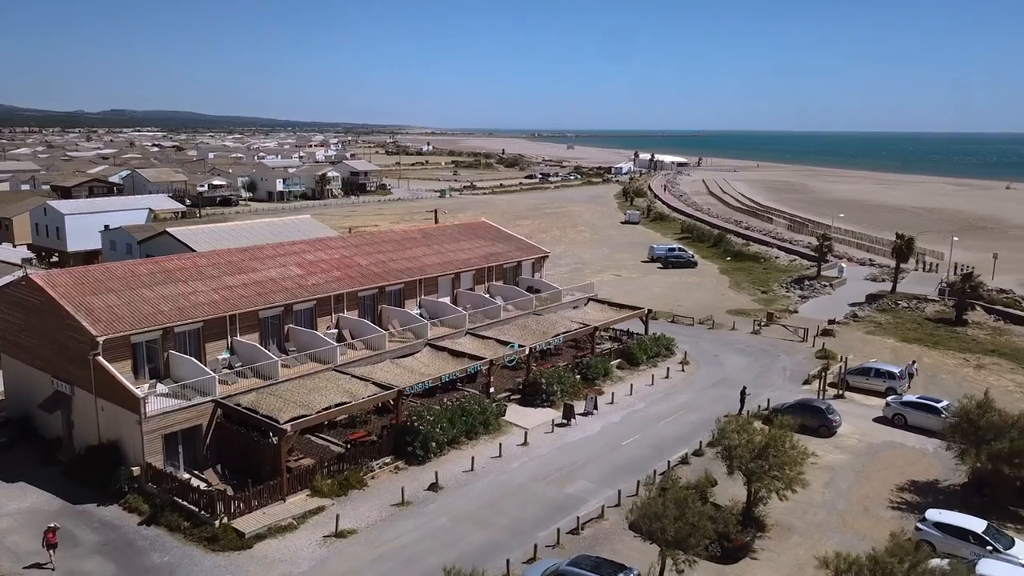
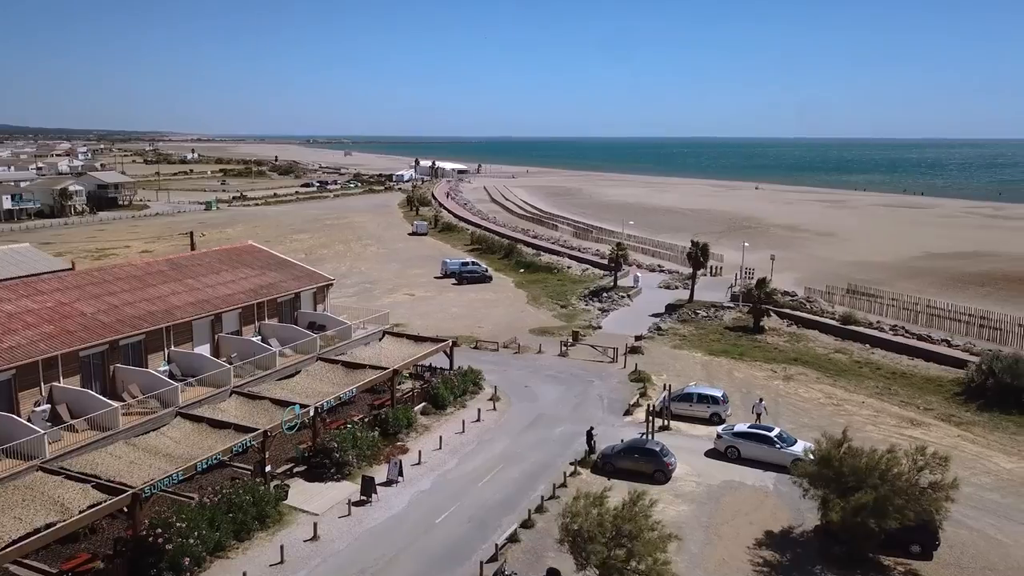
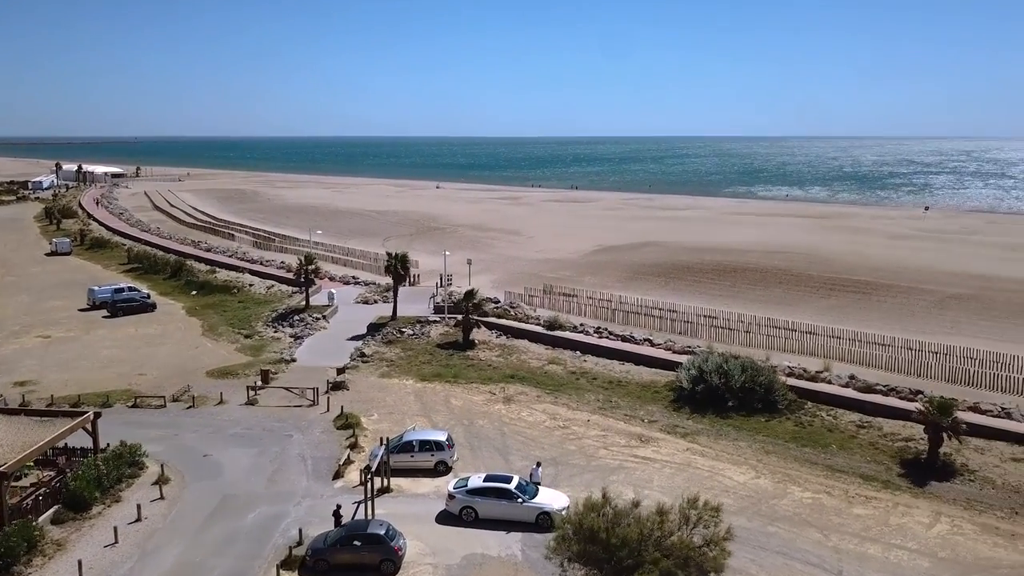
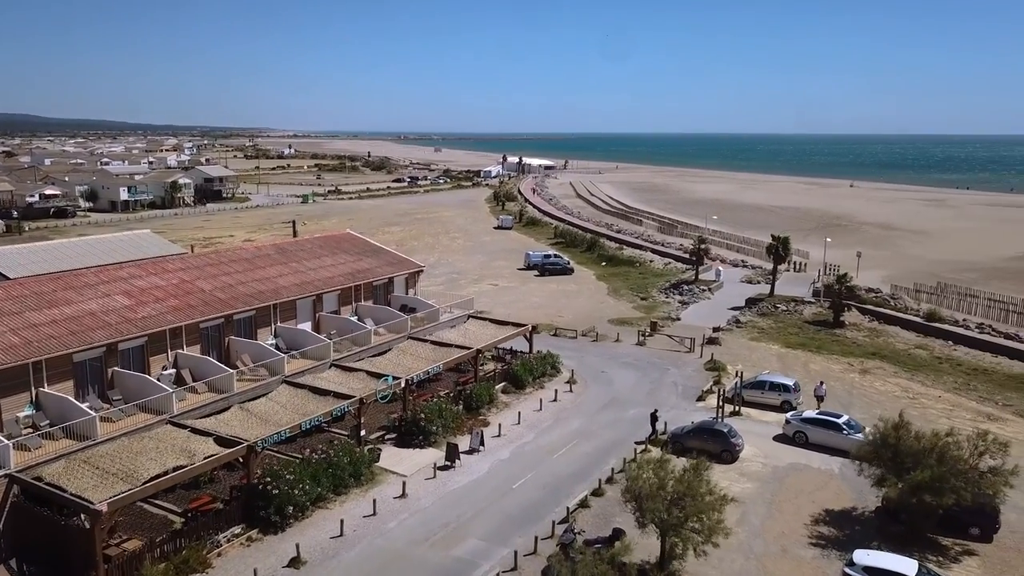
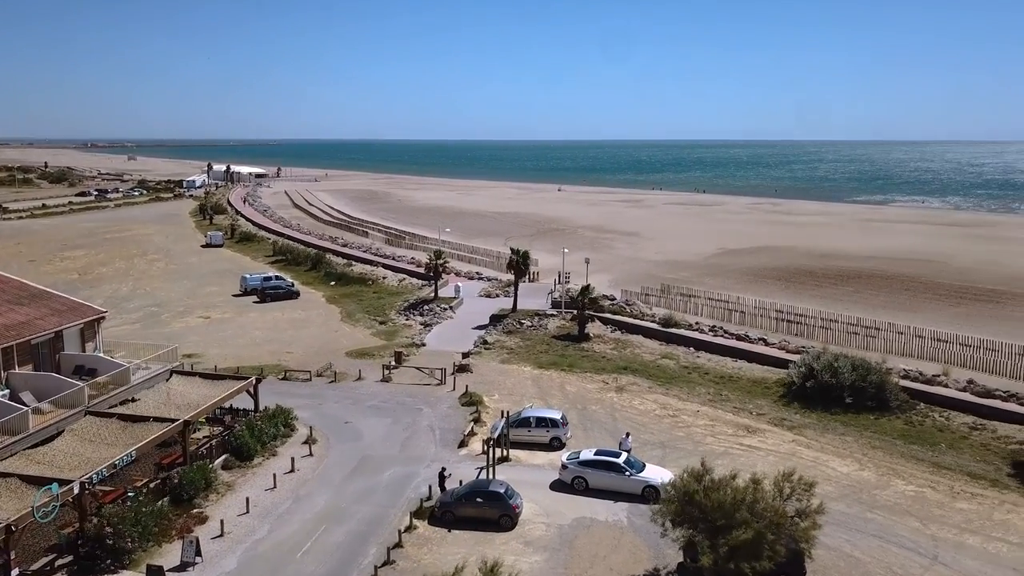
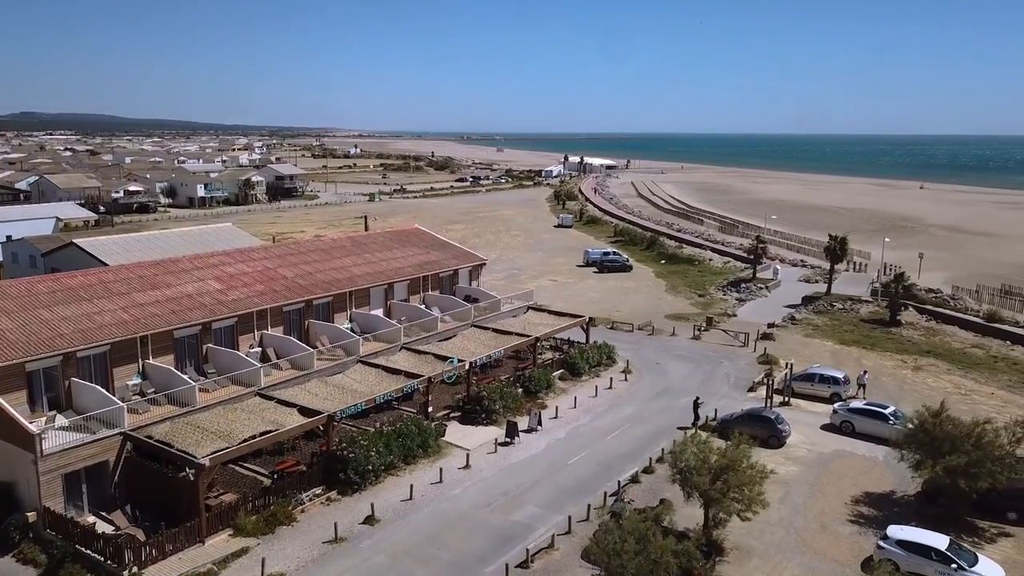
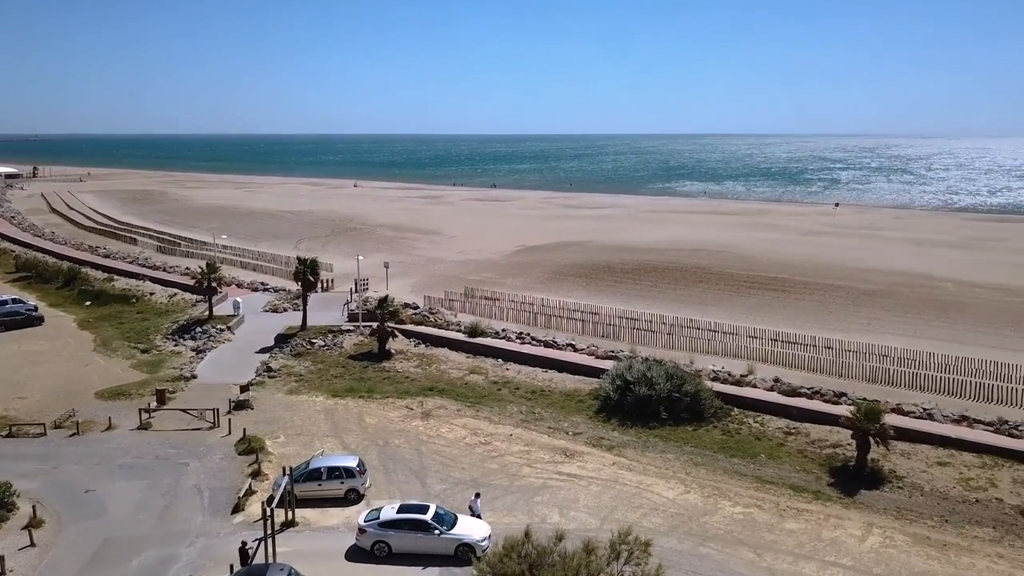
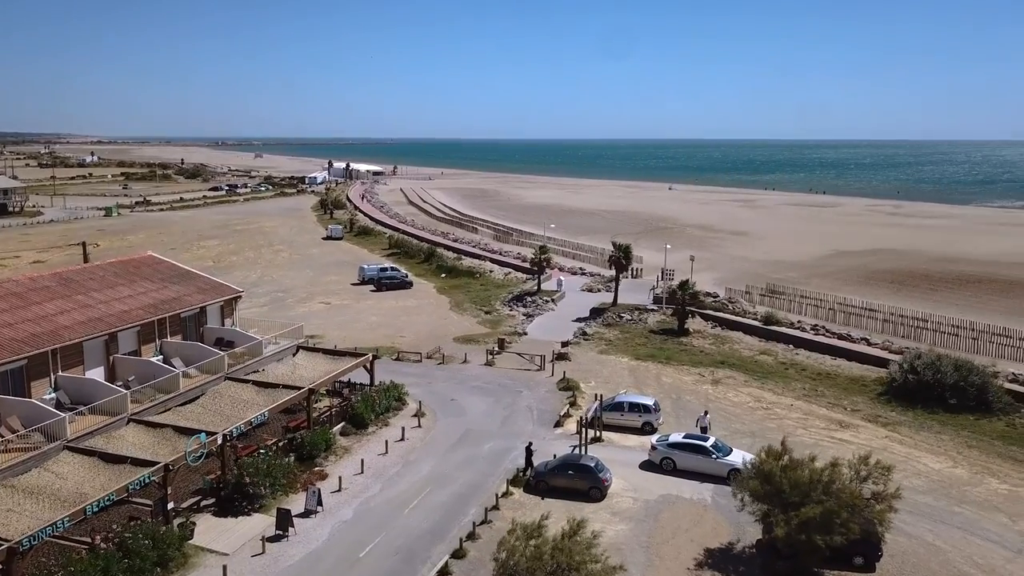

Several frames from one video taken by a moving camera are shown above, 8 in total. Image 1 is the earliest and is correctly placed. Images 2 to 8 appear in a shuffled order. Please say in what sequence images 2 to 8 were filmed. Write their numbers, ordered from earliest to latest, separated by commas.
6, 4, 2, 8, 5, 3, 7
